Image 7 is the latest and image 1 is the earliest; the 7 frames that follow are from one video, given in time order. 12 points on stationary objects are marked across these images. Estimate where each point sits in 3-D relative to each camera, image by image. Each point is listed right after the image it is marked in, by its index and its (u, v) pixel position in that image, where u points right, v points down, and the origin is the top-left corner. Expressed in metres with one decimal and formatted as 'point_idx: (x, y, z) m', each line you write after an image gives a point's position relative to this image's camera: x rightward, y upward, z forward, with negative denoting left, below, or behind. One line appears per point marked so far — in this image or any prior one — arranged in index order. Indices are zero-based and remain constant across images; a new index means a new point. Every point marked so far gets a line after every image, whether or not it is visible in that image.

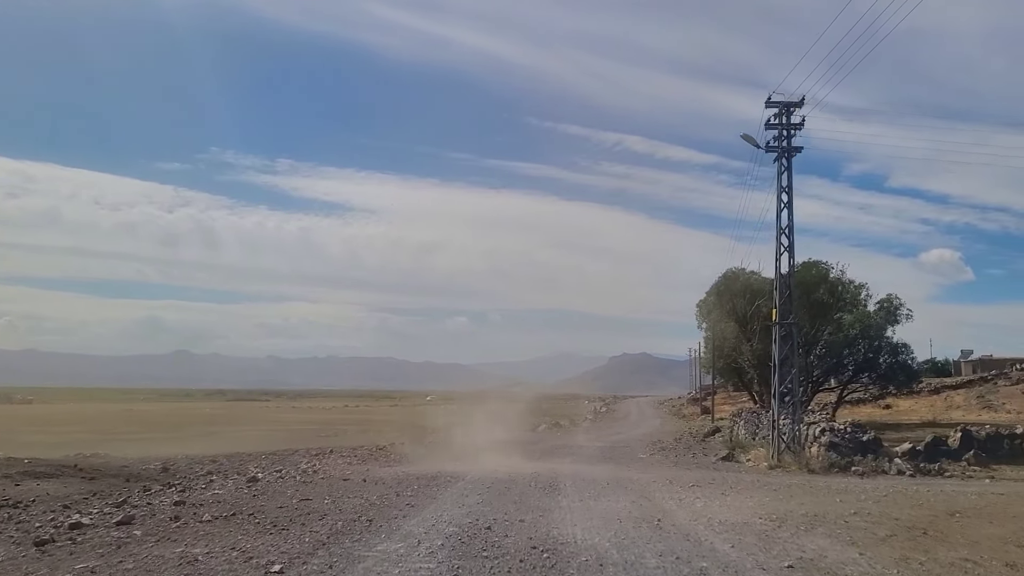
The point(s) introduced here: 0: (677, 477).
0: (+4.1, -4.5, +19.5) m
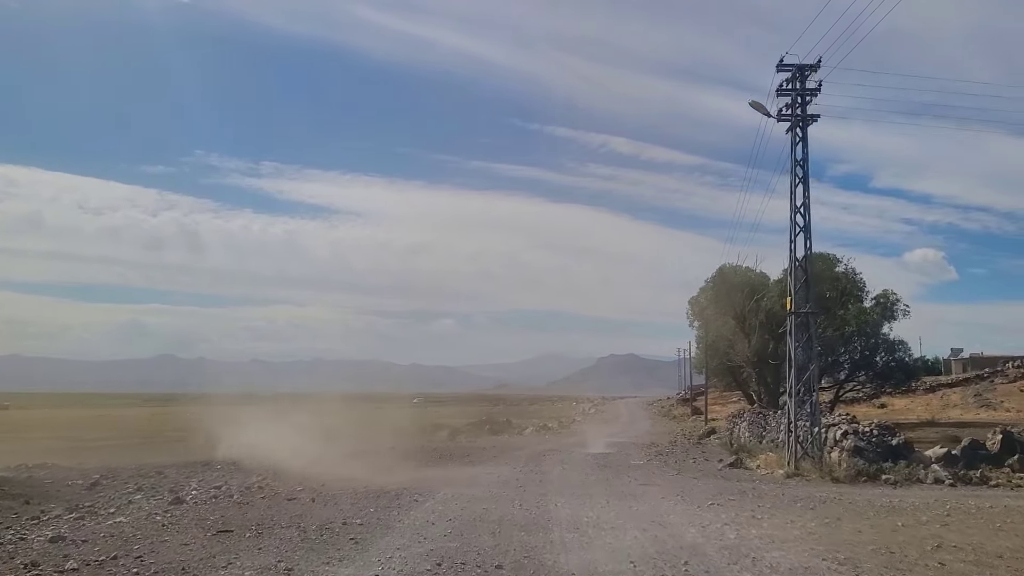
0: (+3.7, -4.1, +16.9) m
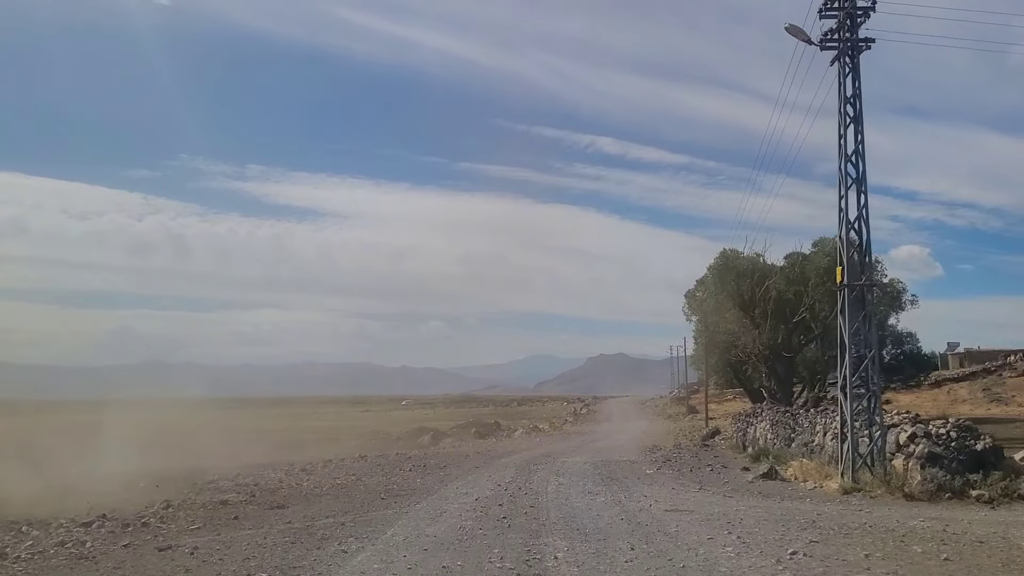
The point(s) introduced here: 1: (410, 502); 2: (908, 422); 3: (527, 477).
0: (+3.4, -3.5, +12.7) m
1: (-1.8, -3.7, +14.1) m
2: (+8.5, -2.9, +17.4) m
3: (+0.4, -4.5, +19.4) m
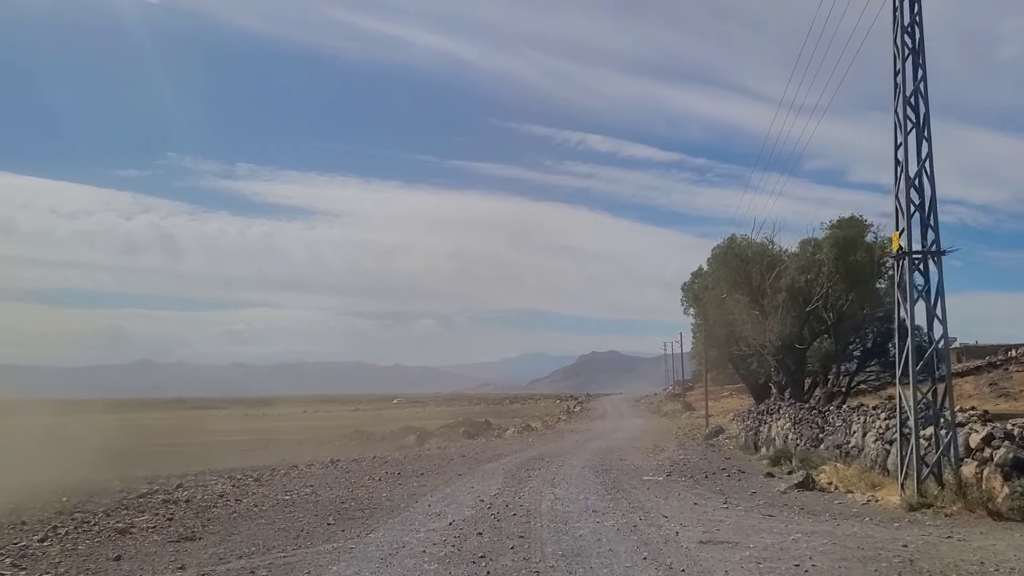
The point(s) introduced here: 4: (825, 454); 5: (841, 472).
0: (+3.2, -3.0, +9.7) m
1: (-2.0, -3.3, +11.1) m
2: (+8.2, -2.4, +14.4) m
3: (+0.1, -4.0, +16.3) m
4: (+7.7, -4.1, +19.9) m
5: (+7.0, -3.9, +17.3) m
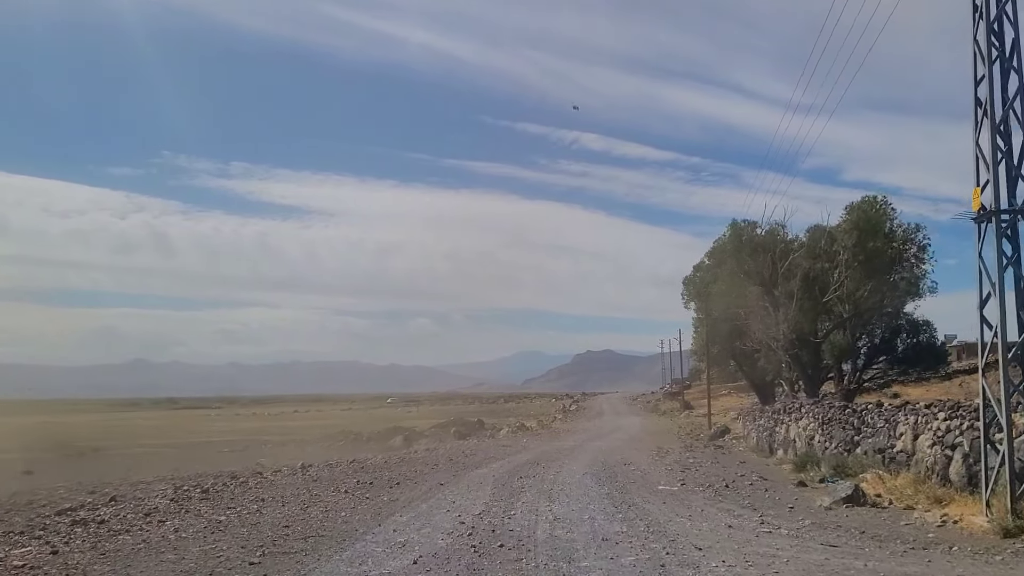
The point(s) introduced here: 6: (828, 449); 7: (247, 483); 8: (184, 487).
0: (+3.1, -2.6, +7.0) m
1: (-2.1, -2.8, +8.3) m
2: (+8.1, -2.0, +11.7) m
3: (0.0, -3.6, +13.6) m
4: (+7.5, -3.6, +17.3) m
5: (+6.8, -3.5, +14.7) m
6: (+7.7, -3.9, +19.9) m
7: (-6.3, -4.6, +19.1) m
8: (-7.8, -4.8, +19.4) m
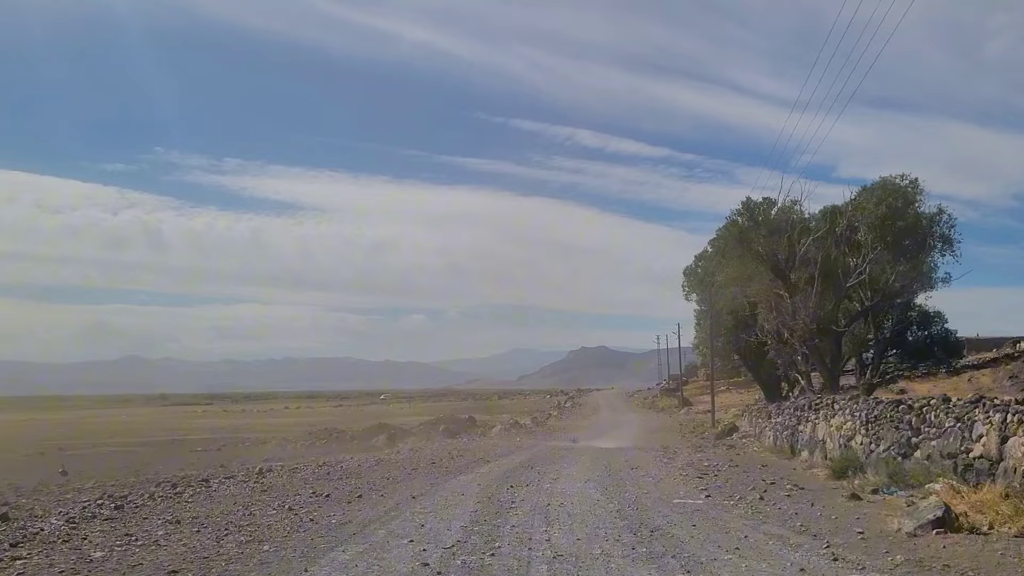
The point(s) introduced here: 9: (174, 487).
0: (+3.0, -2.1, +3.9) m
1: (-2.3, -2.4, +5.2) m
2: (+7.9, -1.5, +8.7) m
3: (-0.2, -3.1, +10.5) m
4: (+7.3, -3.1, +14.2) m
5: (+6.6, -3.0, +11.6) m
6: (+7.5, -3.4, +16.9) m
7: (-6.5, -4.1, +15.9) m
8: (-8.1, -4.2, +16.2) m
9: (-7.8, -4.6, +18.7) m
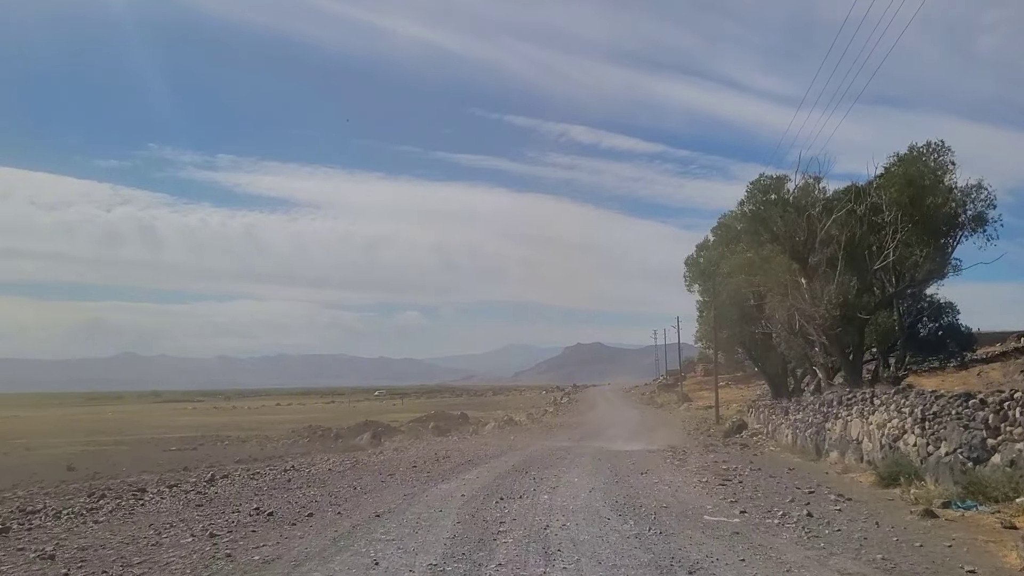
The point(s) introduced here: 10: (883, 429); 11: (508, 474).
0: (+2.9, -1.7, +1.2) m
1: (-2.4, -1.9, +2.4) m
2: (+7.8, -1.0, +6.0) m
3: (-0.4, -2.7, +7.8) m
4: (+7.1, -2.6, +11.5) m
5: (+6.5, -2.5, +8.9) m
6: (+7.3, -2.9, +14.2) m
7: (-6.7, -3.6, +13.1) m
8: (-8.2, -3.8, +13.4) m
9: (-8.0, -4.1, +15.9) m
10: (+7.9, -3.0, +17.5) m
11: (-0.1, -4.2, +18.3) m
